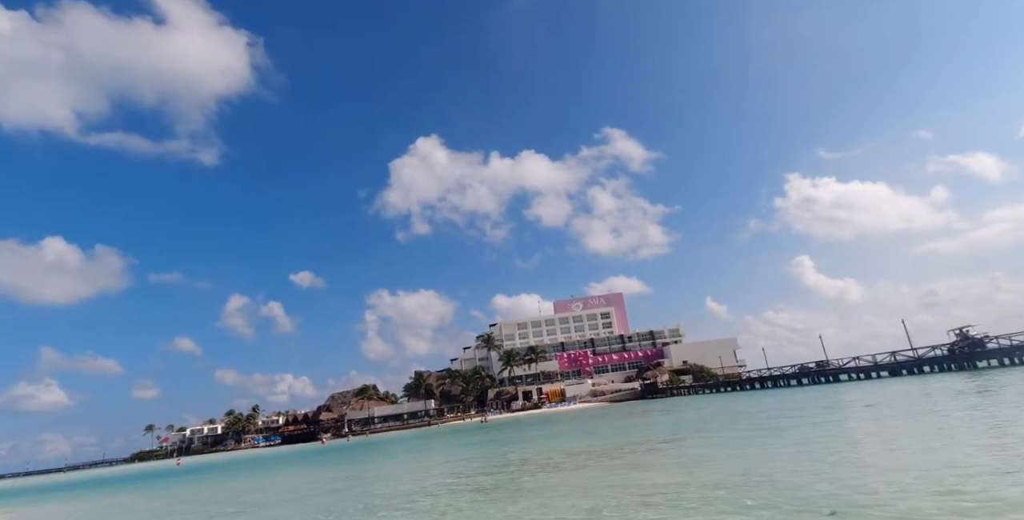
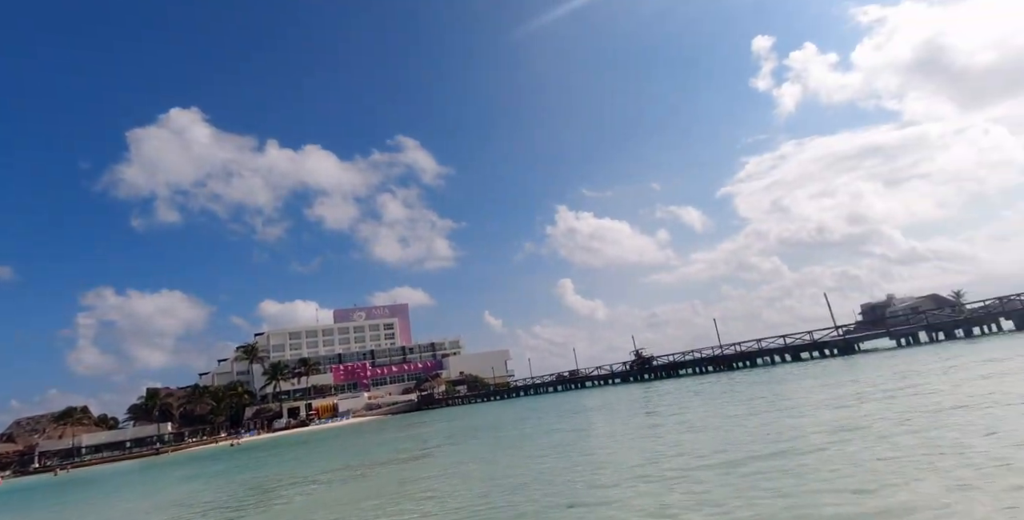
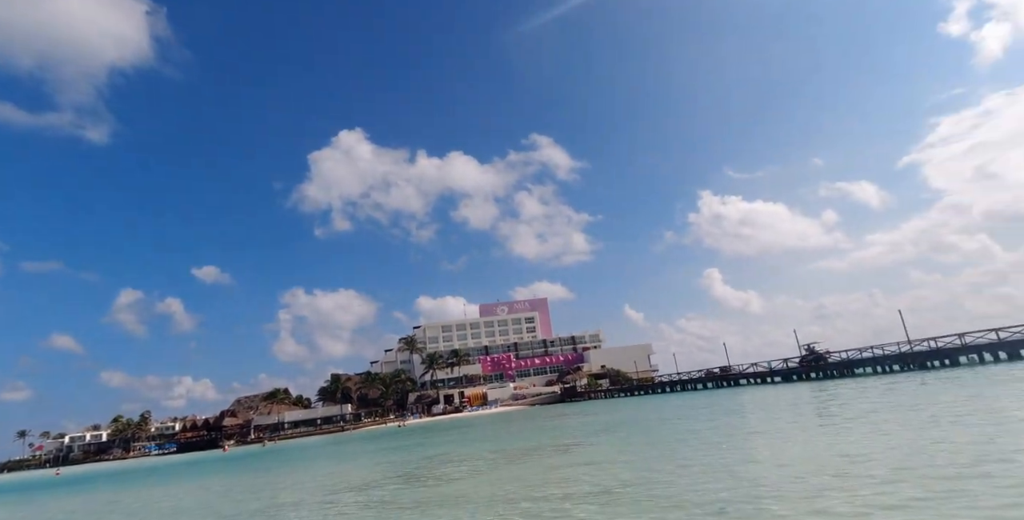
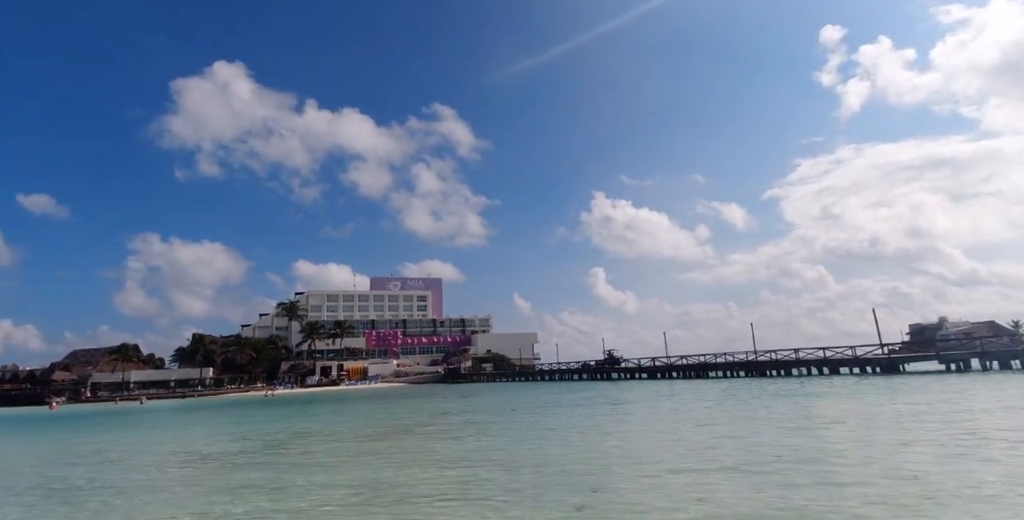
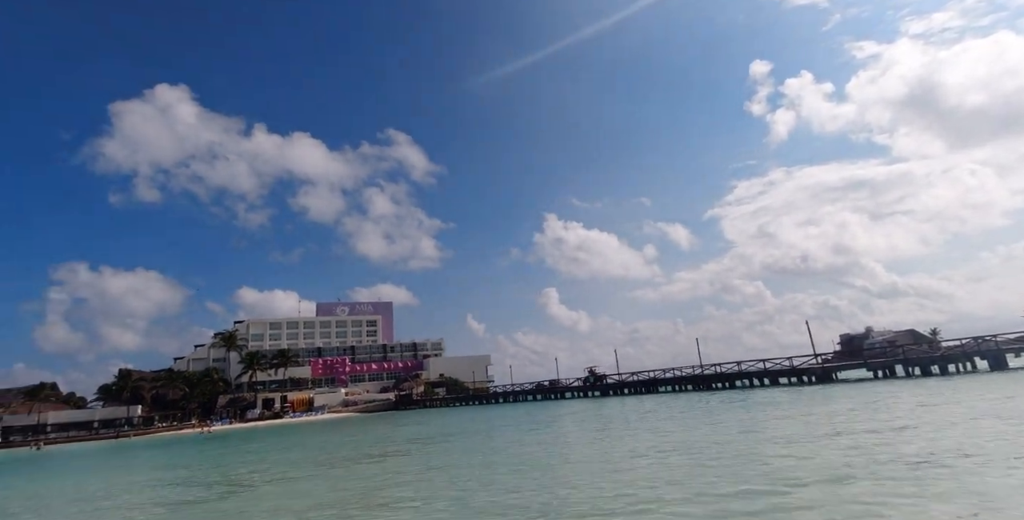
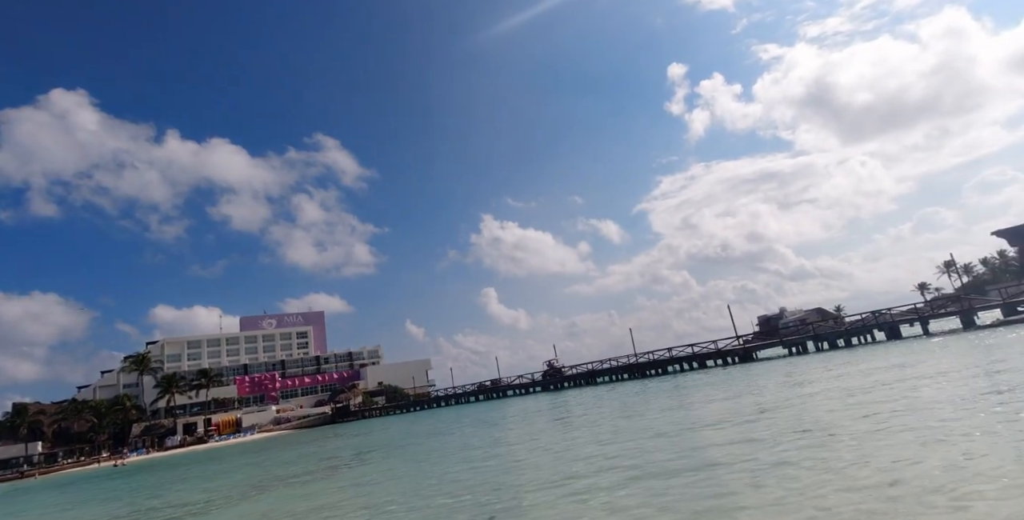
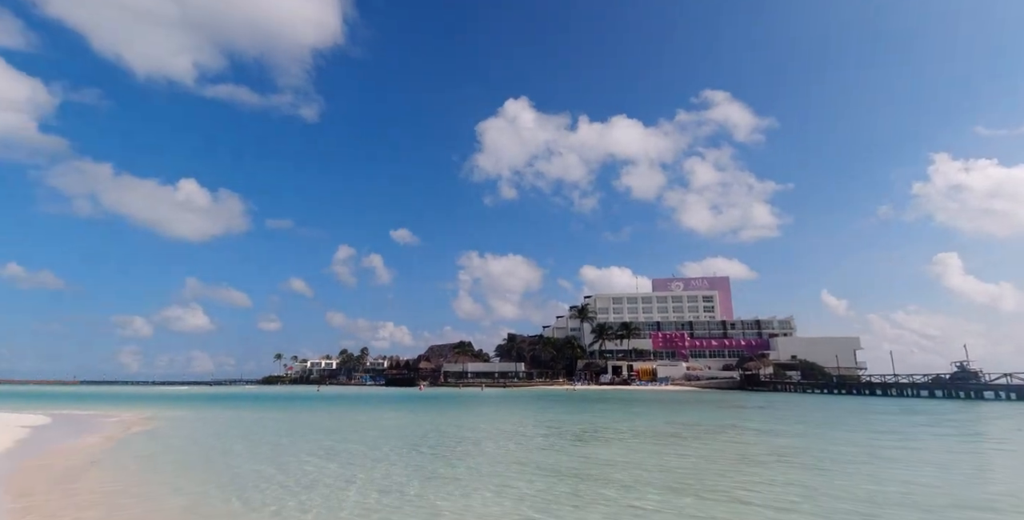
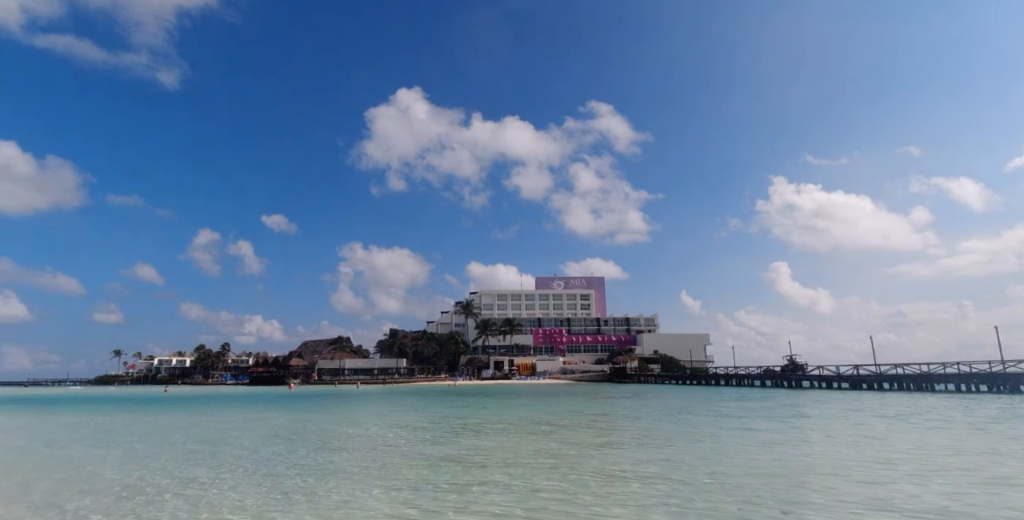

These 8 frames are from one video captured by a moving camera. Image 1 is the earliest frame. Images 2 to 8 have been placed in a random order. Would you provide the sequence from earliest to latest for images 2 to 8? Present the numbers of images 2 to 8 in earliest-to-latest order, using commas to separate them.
3, 2, 6, 5, 4, 8, 7
